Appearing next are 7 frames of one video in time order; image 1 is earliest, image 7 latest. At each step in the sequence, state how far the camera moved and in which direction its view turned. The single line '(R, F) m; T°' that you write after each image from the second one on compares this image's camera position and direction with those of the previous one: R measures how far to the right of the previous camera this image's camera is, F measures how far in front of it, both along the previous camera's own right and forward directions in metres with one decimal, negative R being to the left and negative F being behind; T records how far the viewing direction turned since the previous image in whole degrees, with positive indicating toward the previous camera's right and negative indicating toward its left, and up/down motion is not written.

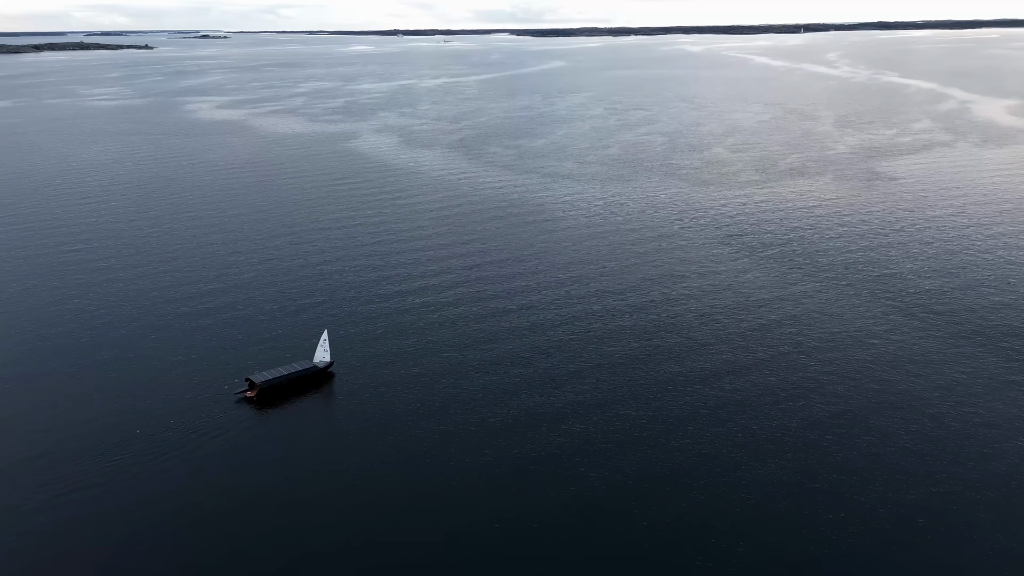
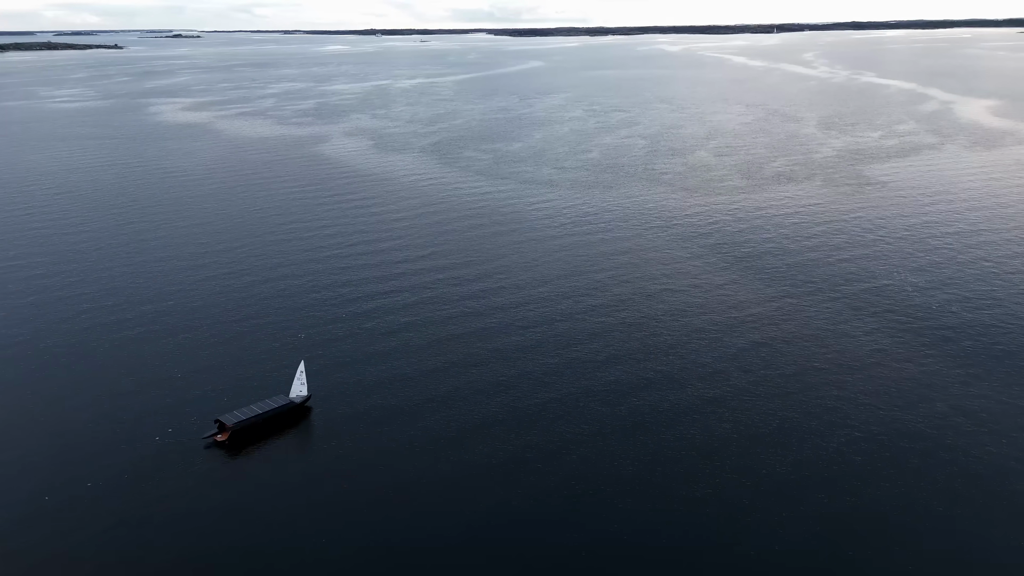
(+0.1, +1.5) m; +2°
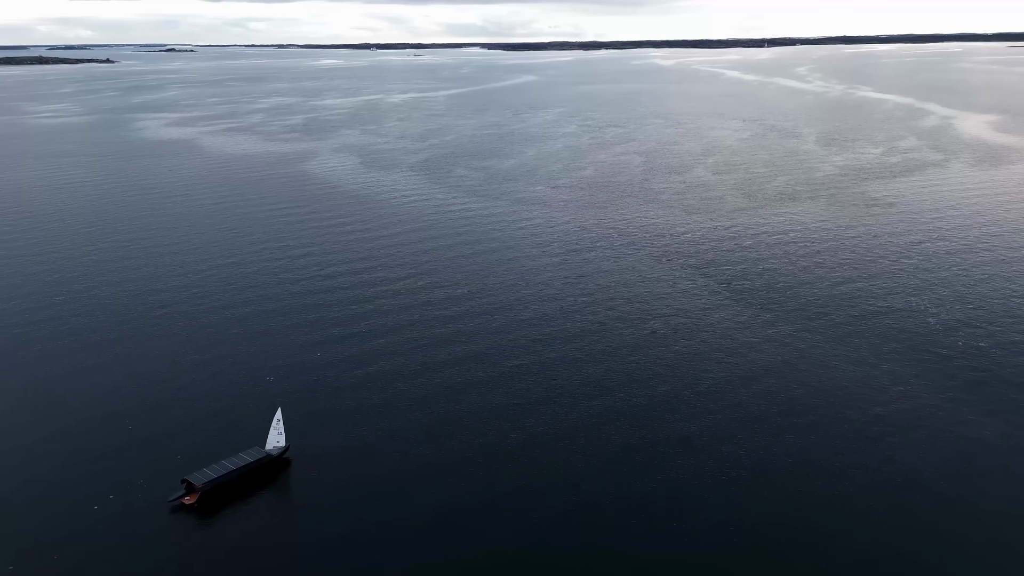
(+0.1, +1.3) m; 0°
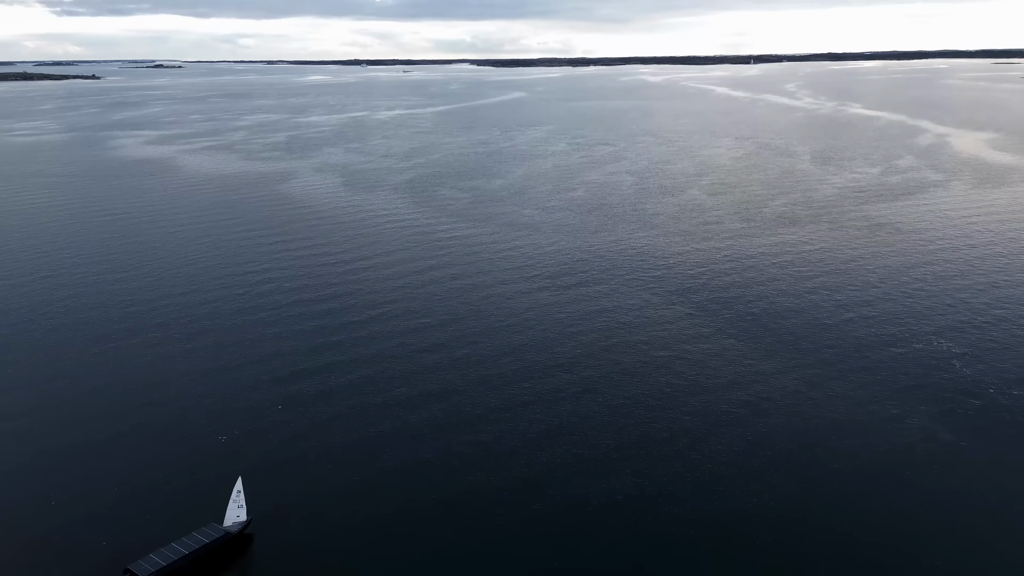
(+0.1, +1.5) m; +1°
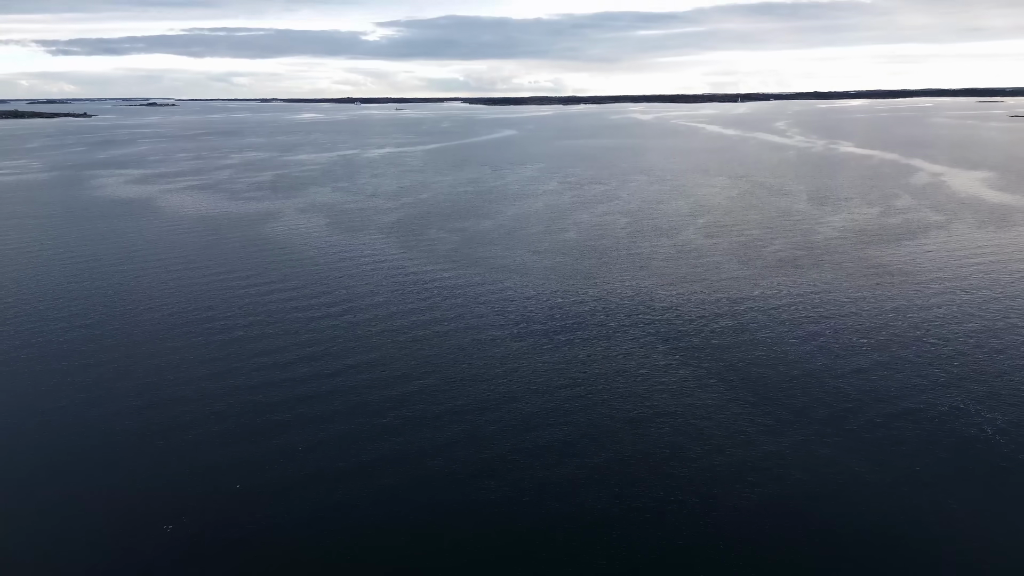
(+0.1, +1.3) m; +1°
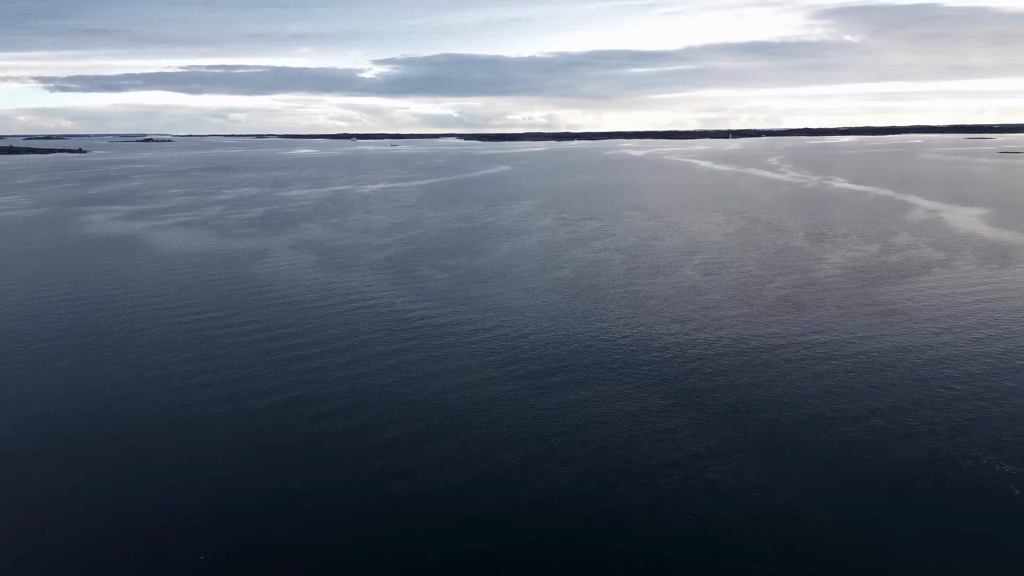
(0.0, +0.9) m; 0°
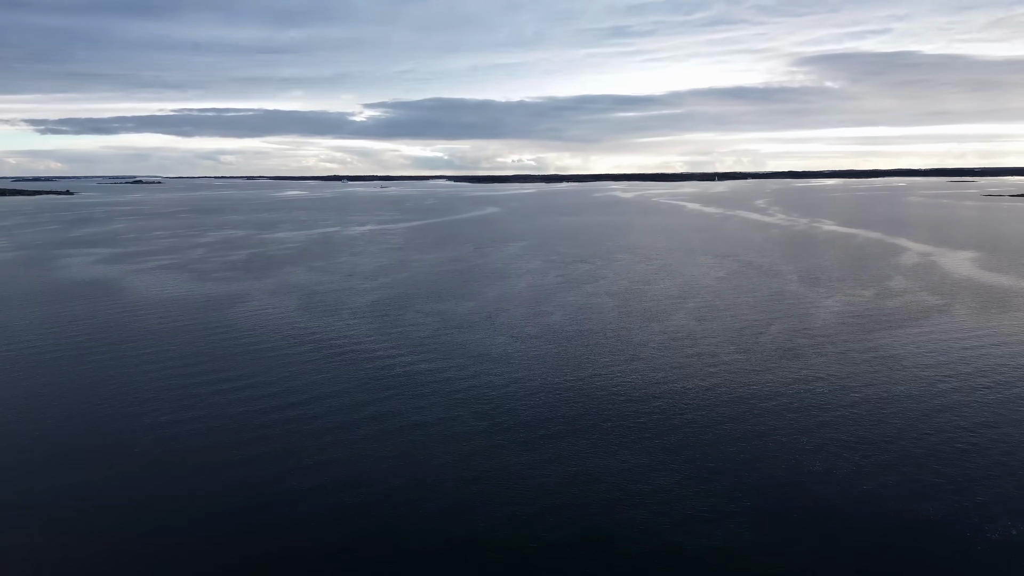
(+0.1, +1.0) m; +1°
